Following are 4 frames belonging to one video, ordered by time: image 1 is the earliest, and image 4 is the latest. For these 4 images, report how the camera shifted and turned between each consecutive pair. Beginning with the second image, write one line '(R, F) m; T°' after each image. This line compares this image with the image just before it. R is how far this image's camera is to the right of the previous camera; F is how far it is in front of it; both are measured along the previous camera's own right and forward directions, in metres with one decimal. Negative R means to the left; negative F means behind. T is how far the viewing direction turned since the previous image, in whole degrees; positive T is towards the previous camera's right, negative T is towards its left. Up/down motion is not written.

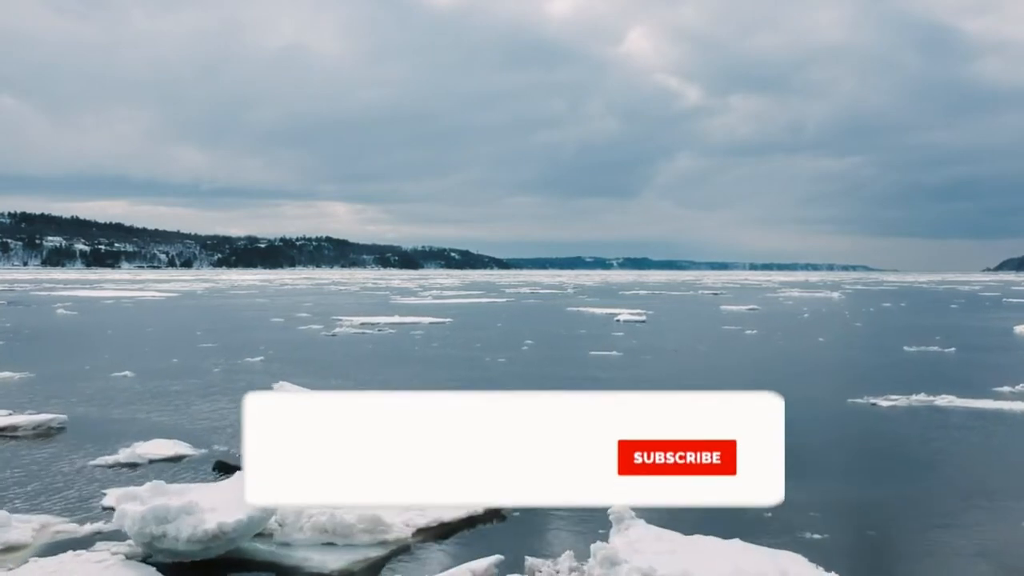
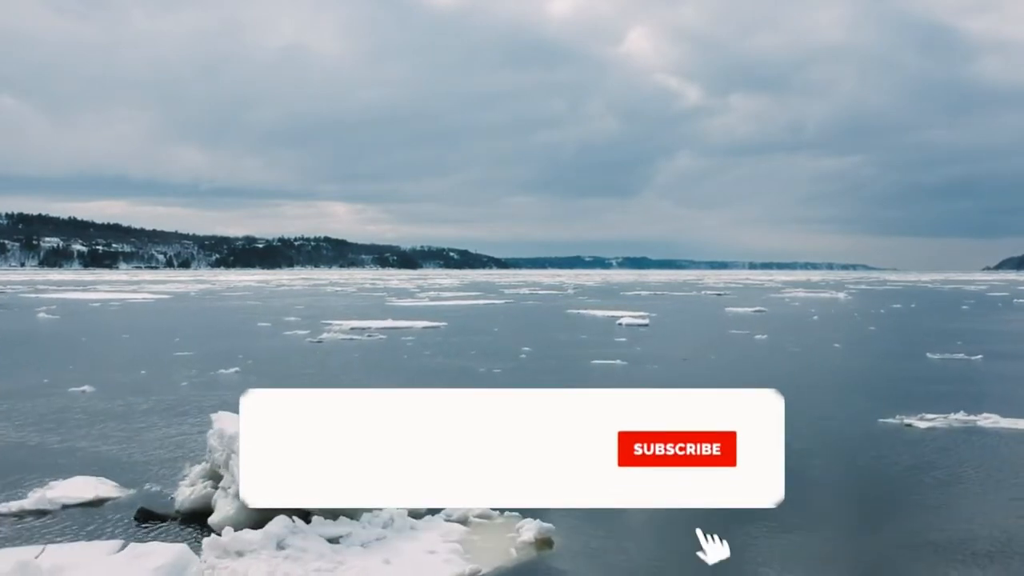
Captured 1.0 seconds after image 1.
(+0.1, +0.5) m; 0°
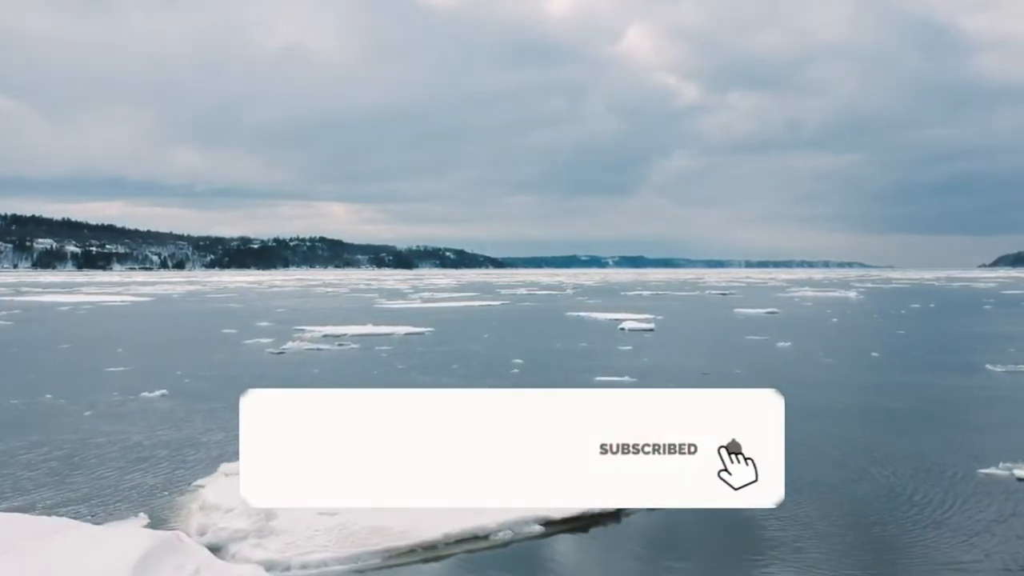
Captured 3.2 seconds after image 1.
(+0.1, +1.1) m; 0°
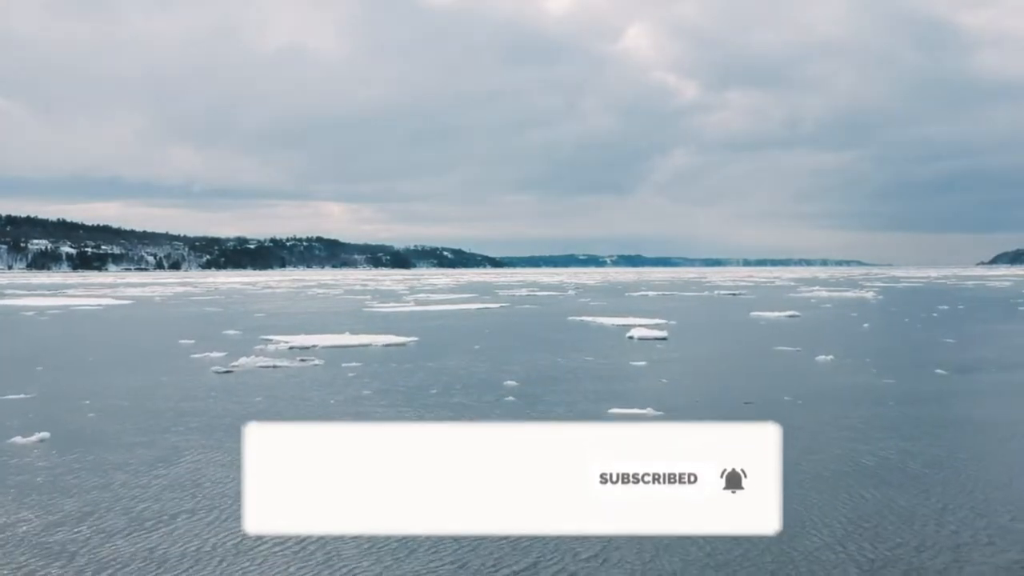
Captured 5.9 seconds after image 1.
(+0.1, +1.2) m; 0°
